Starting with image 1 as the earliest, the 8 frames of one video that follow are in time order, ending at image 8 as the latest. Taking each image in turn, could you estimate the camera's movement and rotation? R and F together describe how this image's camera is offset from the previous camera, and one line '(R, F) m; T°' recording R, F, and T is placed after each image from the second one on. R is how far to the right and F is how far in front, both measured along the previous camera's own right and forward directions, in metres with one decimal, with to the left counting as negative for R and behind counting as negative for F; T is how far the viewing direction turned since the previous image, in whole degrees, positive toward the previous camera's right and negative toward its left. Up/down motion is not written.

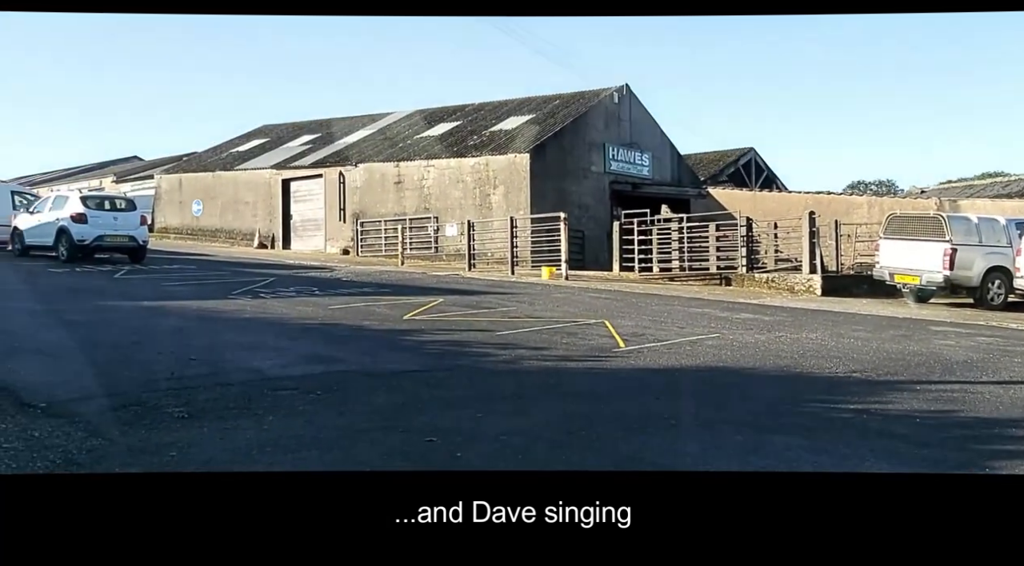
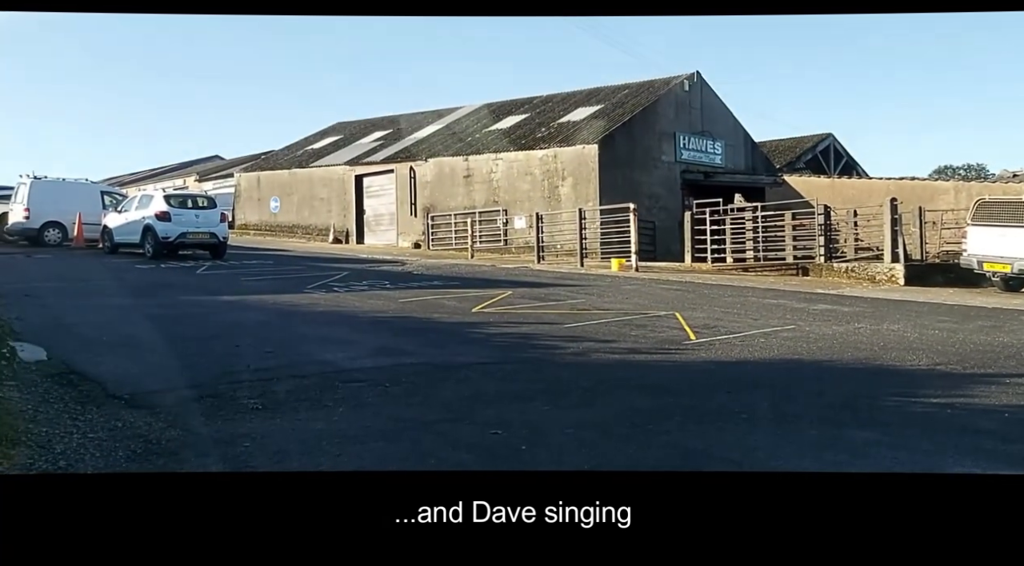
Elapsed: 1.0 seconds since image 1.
(+0.1, +0.1) m; -4°
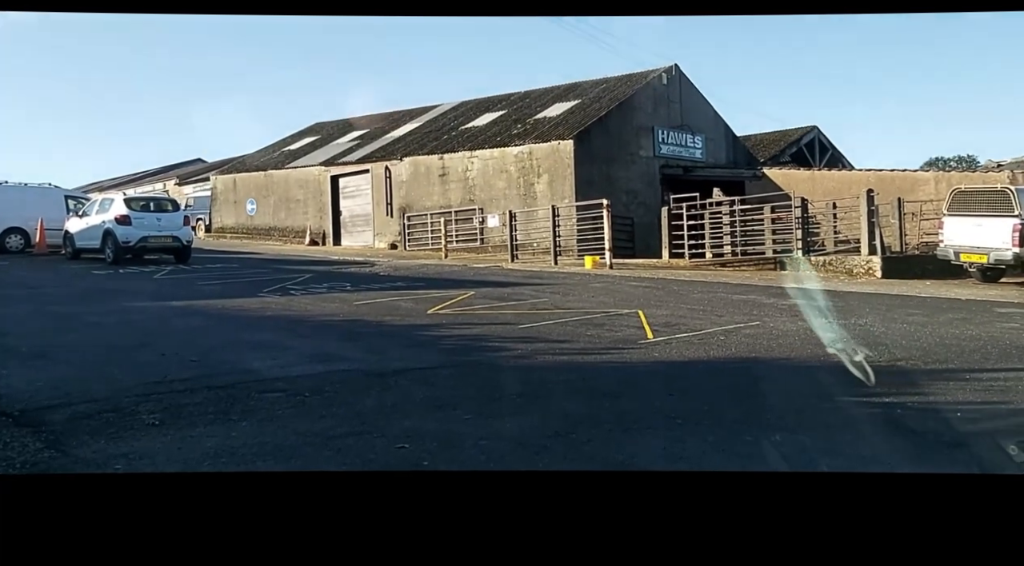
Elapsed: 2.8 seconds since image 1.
(+0.6, +0.5) m; 0°
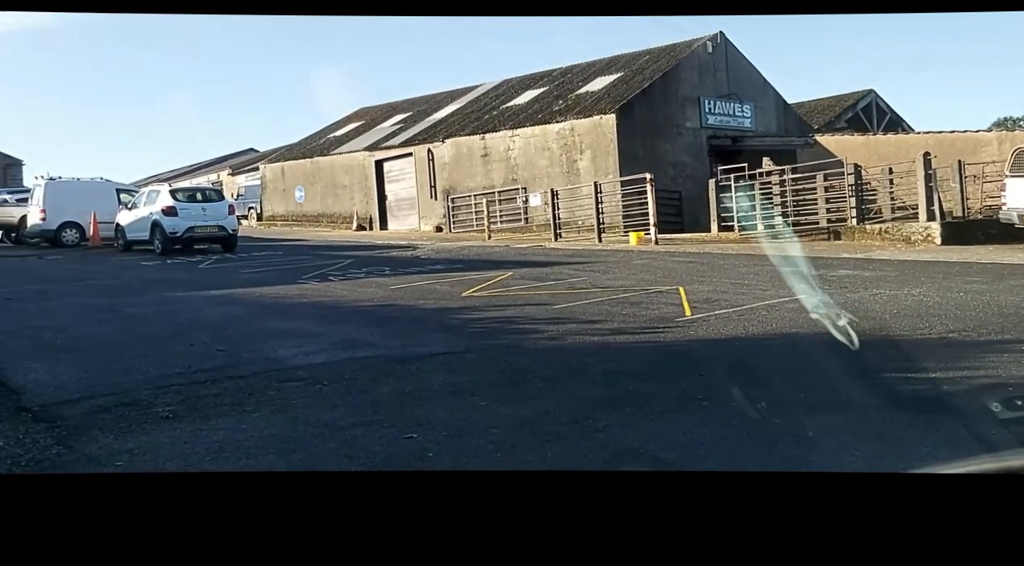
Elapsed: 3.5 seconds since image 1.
(+0.3, +0.3) m; -3°
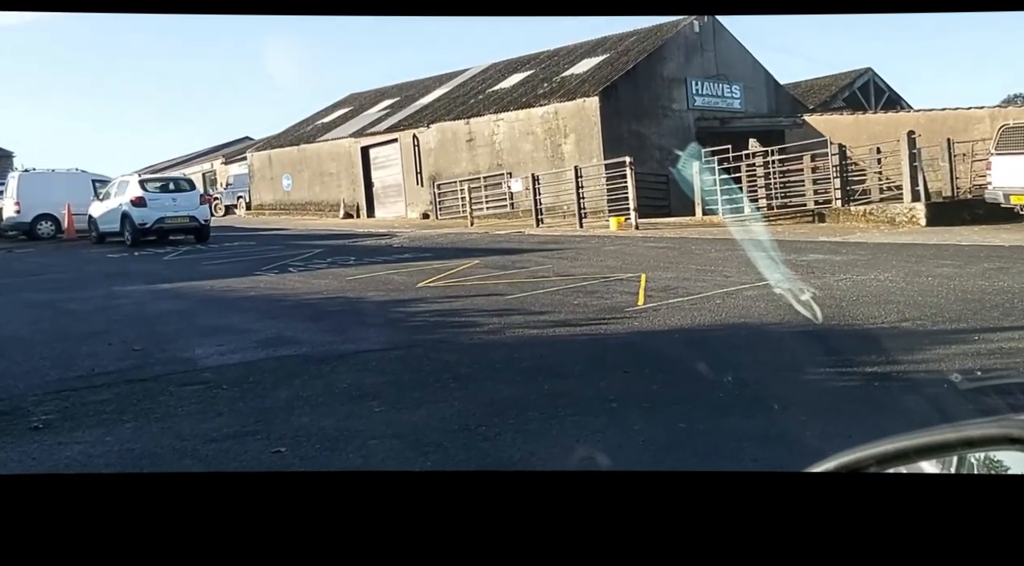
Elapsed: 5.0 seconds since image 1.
(+0.7, +0.5) m; -1°
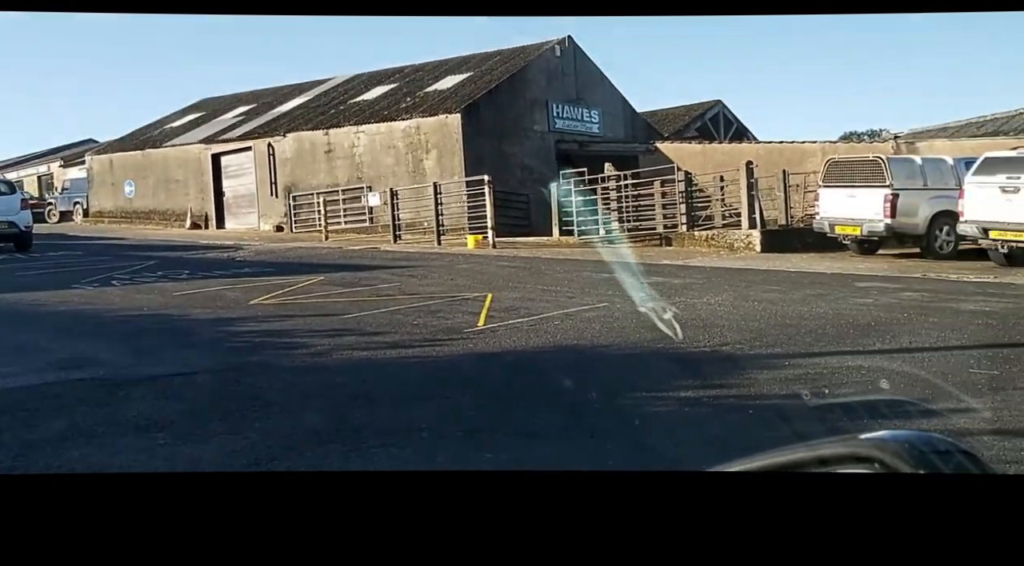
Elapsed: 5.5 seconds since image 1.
(+0.2, -0.4) m; +8°
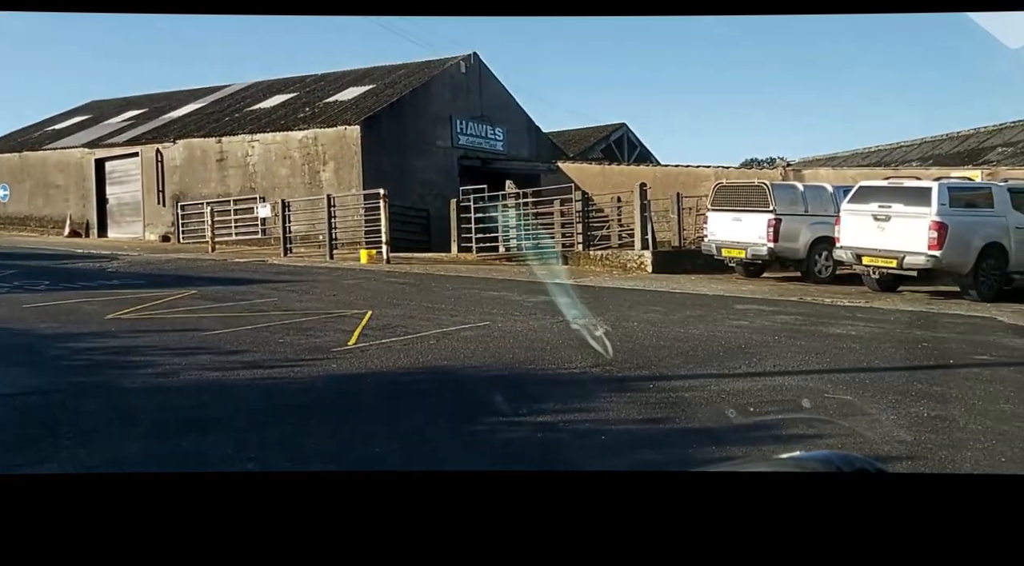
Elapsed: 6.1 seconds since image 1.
(+0.4, +0.2) m; +5°
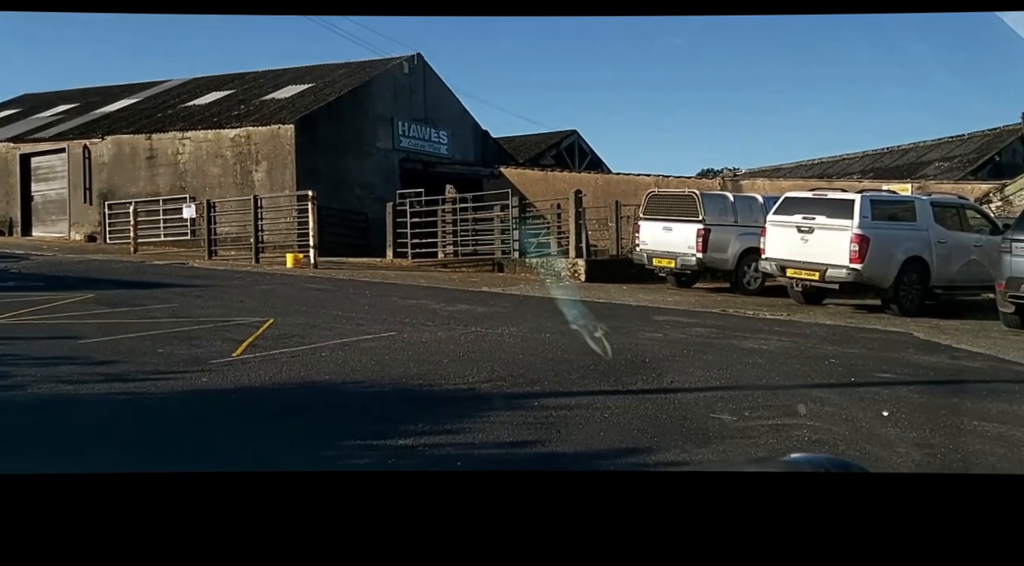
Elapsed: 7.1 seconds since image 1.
(+0.6, +0.3) m; +2°
